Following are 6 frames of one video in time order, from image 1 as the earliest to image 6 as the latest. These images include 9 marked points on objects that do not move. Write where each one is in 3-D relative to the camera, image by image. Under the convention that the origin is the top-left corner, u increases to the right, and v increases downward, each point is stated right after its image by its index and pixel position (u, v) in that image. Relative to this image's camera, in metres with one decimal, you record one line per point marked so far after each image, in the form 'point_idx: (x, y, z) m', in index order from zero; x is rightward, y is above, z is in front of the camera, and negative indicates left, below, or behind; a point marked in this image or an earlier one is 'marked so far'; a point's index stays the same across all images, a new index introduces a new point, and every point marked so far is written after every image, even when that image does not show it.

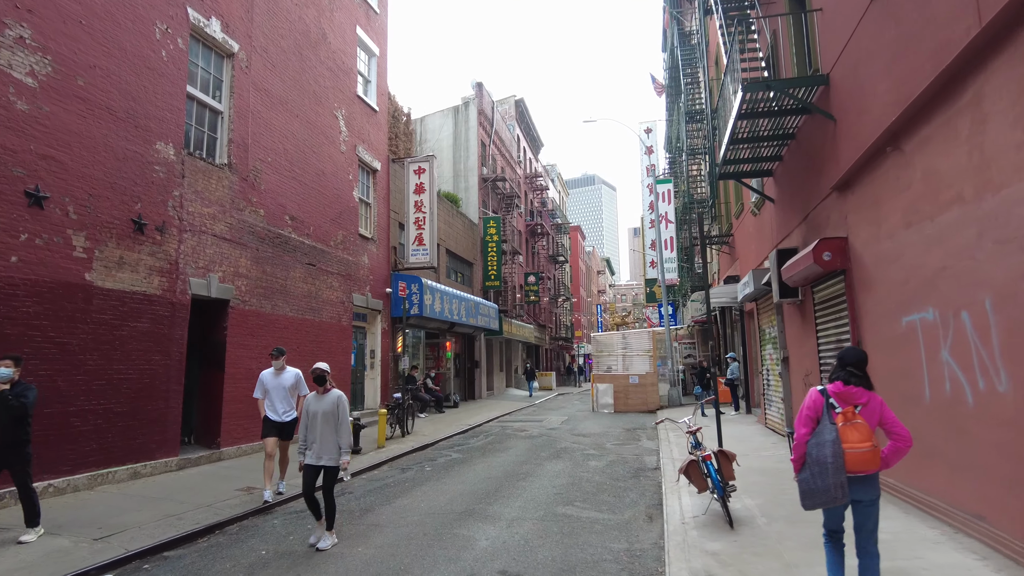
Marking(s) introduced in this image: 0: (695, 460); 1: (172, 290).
0: (+2.1, -1.9, +6.4) m
1: (-5.8, 0.0, +9.7) m
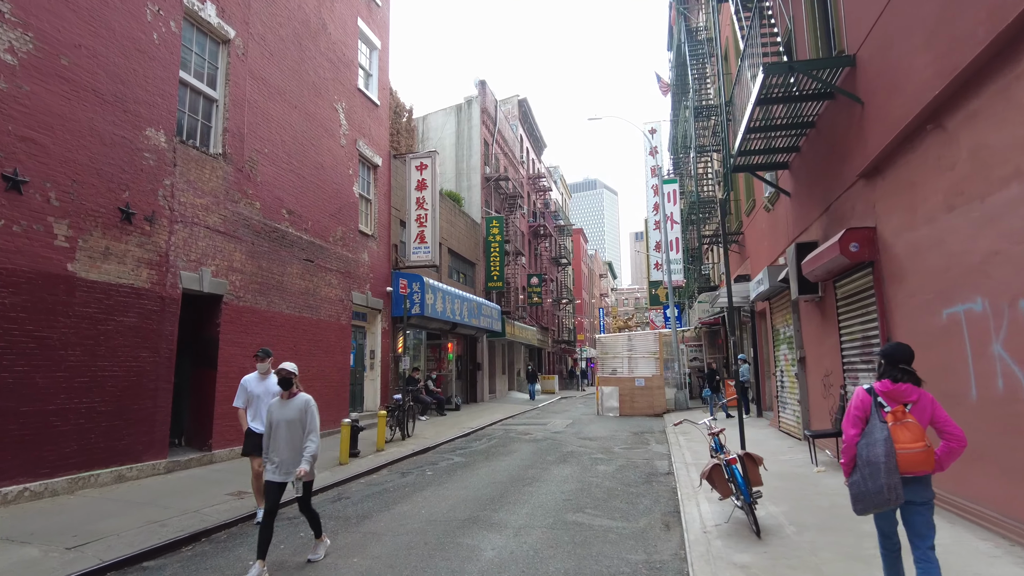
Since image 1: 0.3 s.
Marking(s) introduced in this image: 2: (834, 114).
0: (+2.2, -1.8, +5.9) m
1: (-5.7, +0.1, +9.3) m
2: (+4.8, +2.6, +8.5) m
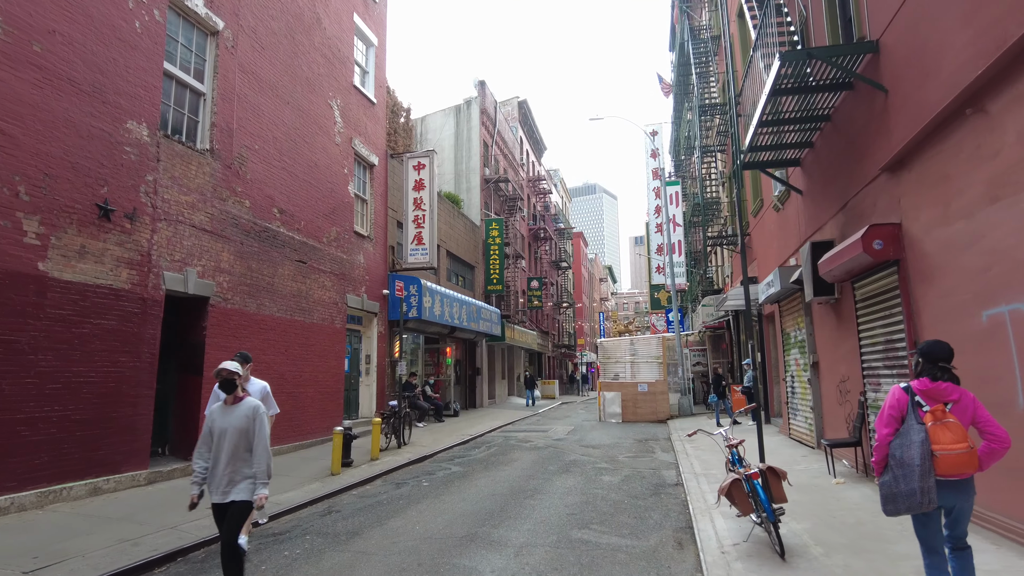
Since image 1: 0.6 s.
0: (+2.2, -1.8, +5.4) m
1: (-5.7, 0.0, +8.8) m
2: (+4.8, +2.6, +8.1) m
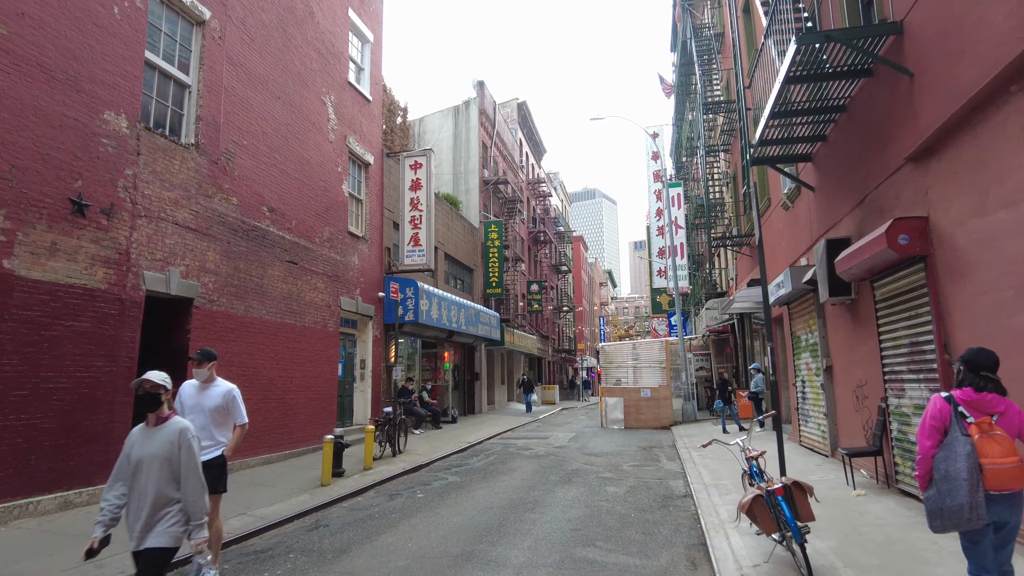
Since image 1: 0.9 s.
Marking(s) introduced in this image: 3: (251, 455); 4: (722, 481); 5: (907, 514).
0: (+2.2, -1.8, +4.9) m
1: (-5.7, 0.0, +8.3) m
2: (+4.8, +2.6, +7.6) m
3: (-5.1, -3.2, +11.0) m
4: (+3.5, -3.2, +9.4) m
5: (+4.5, -2.6, +6.4) m
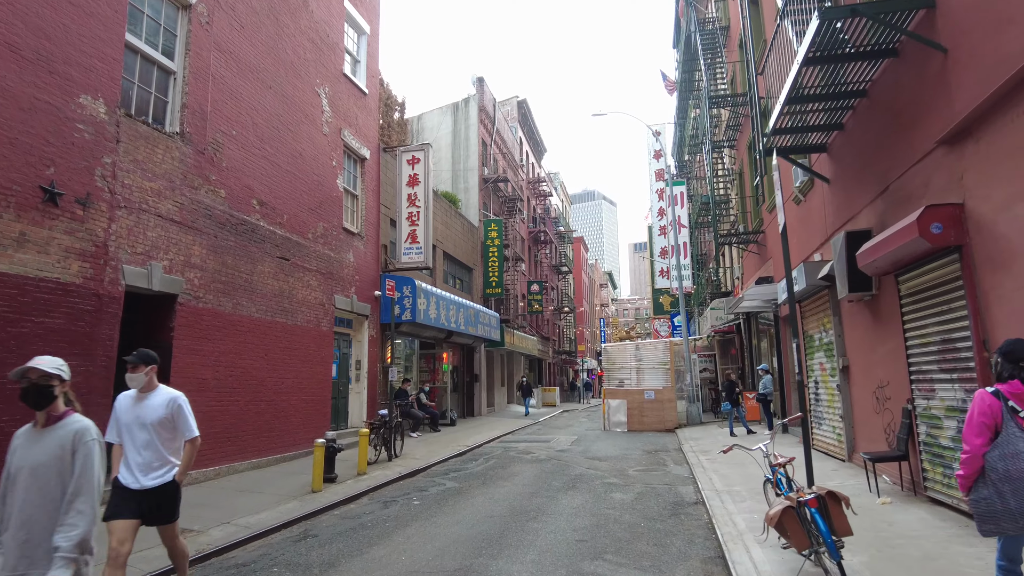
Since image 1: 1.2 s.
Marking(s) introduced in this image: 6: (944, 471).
0: (+2.2, -1.7, +4.4) m
1: (-5.7, +0.1, +7.8) m
2: (+4.8, +2.7, +7.2) m
3: (-5.1, -3.2, +10.5) m
4: (+3.5, -3.1, +8.9) m
5: (+4.5, -2.5, +5.9) m
6: (+4.9, -2.1, +6.5) m
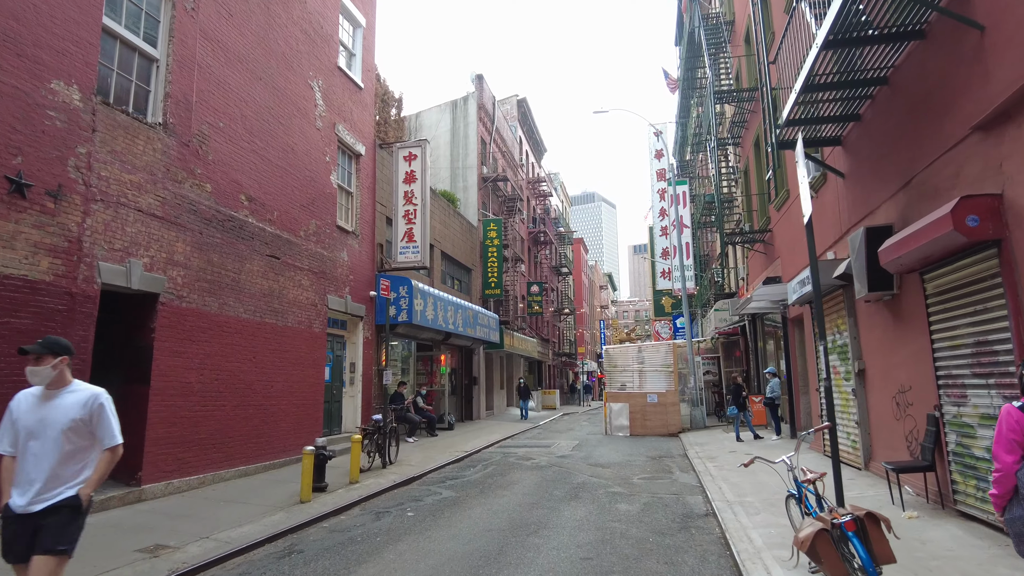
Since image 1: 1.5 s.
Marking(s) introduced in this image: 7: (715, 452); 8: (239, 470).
0: (+2.2, -1.7, +4.0) m
1: (-5.7, +0.1, +7.4) m
2: (+4.8, +2.7, +6.7) m
3: (-5.1, -3.2, +10.1) m
4: (+3.5, -3.1, +8.4) m
5: (+4.5, -2.5, +5.5) m
6: (+4.9, -2.1, +6.0) m
7: (+4.8, -3.9, +13.5) m
8: (-5.0, -3.3, +10.3) m
